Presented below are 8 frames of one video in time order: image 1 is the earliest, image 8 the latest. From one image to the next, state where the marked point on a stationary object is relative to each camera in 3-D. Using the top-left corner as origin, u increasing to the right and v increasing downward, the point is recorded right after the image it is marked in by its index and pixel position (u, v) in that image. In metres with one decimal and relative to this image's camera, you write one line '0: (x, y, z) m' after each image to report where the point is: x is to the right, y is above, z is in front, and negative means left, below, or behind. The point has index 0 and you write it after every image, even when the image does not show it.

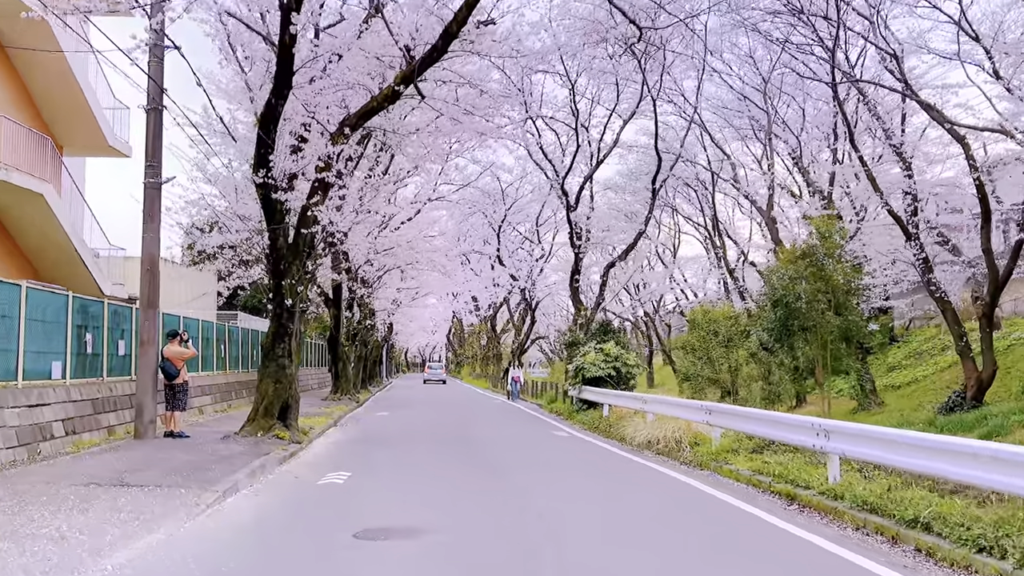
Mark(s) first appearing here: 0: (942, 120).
0: (+8.4, +3.3, +16.6) m
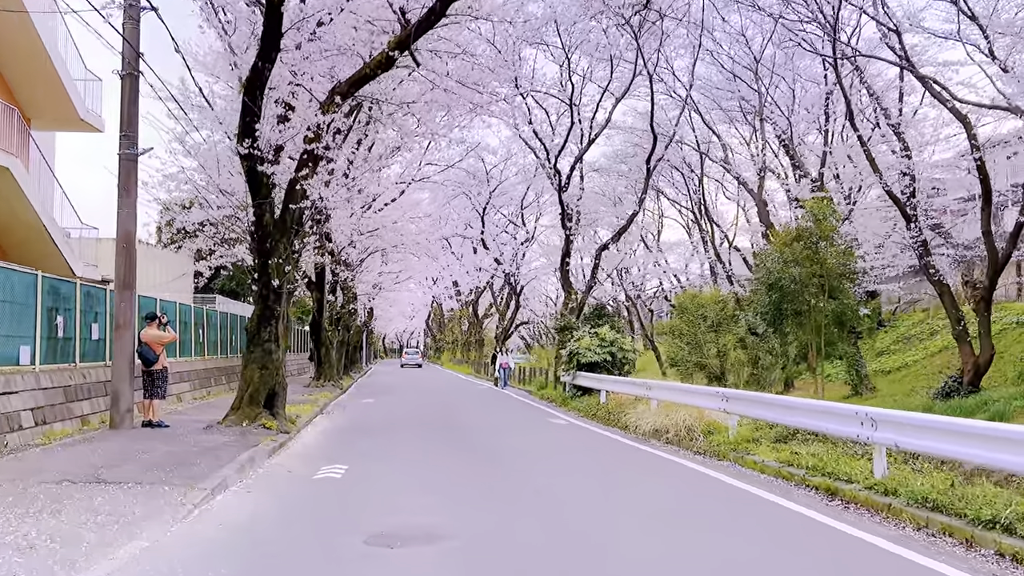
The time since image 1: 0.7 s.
0: (+8.3, +3.6, +16.2) m
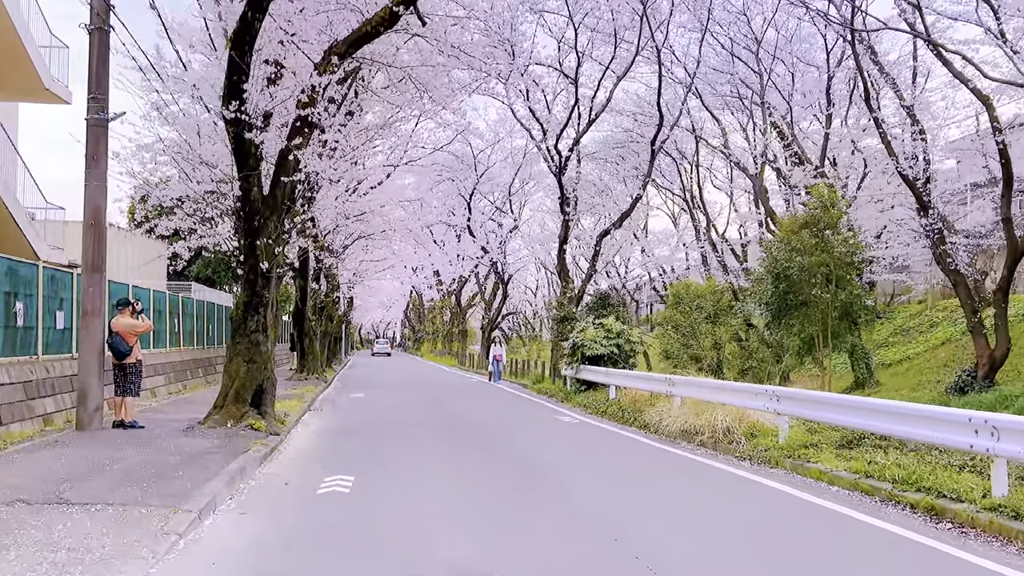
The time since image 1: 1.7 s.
0: (+8.3, +3.8, +15.5) m
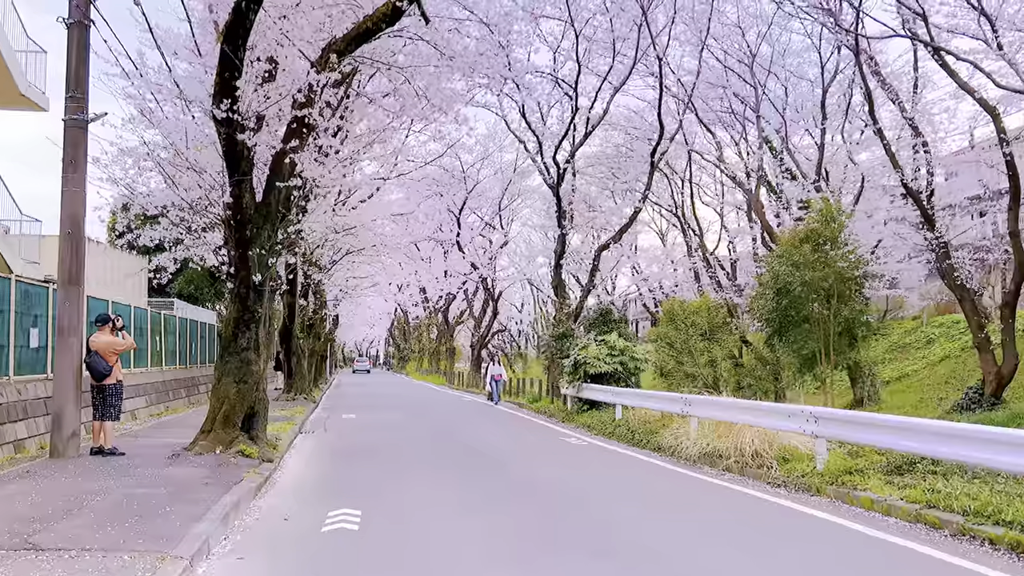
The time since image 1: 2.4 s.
0: (+8.2, +3.6, +15.1) m
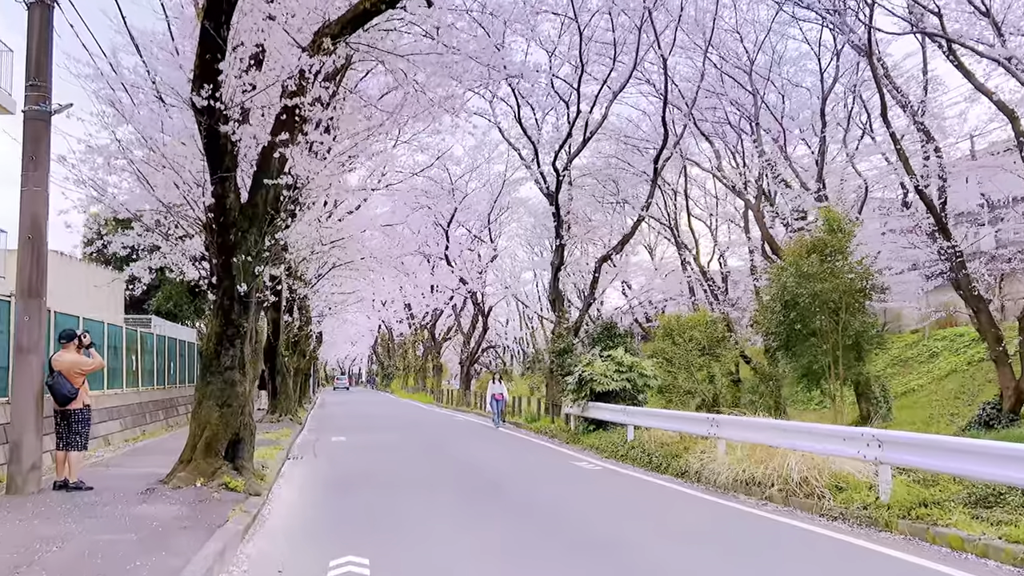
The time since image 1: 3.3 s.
0: (+8.2, +3.4, +14.6) m
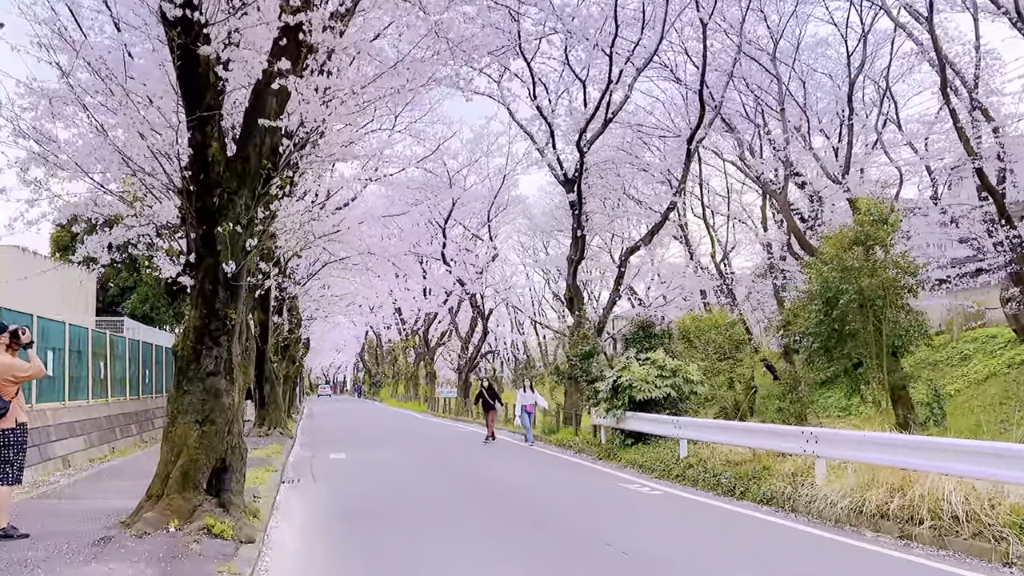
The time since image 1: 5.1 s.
0: (+8.5, +3.5, +13.1) m
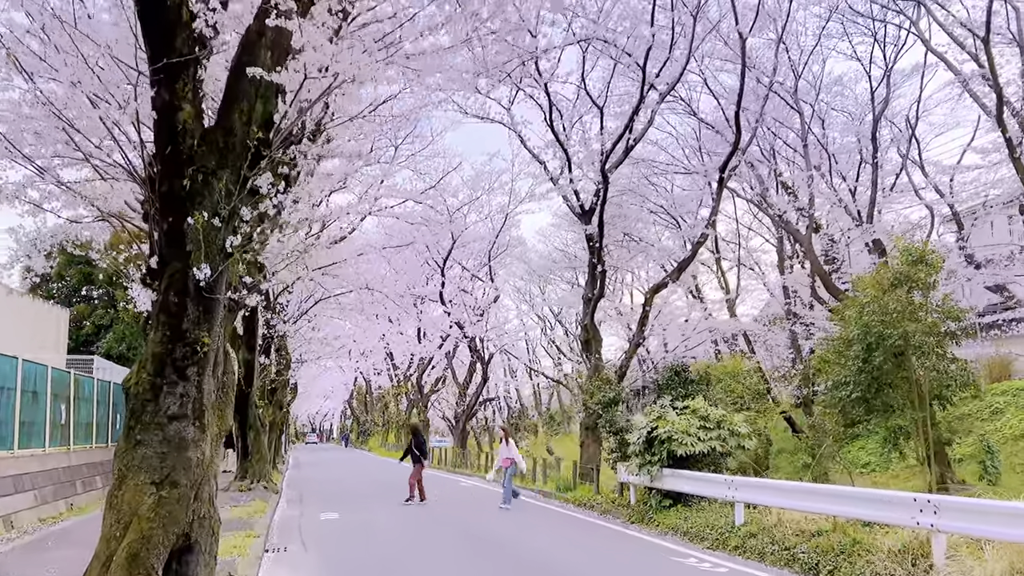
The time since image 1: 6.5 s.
0: (+8.8, +2.8, +12.0) m
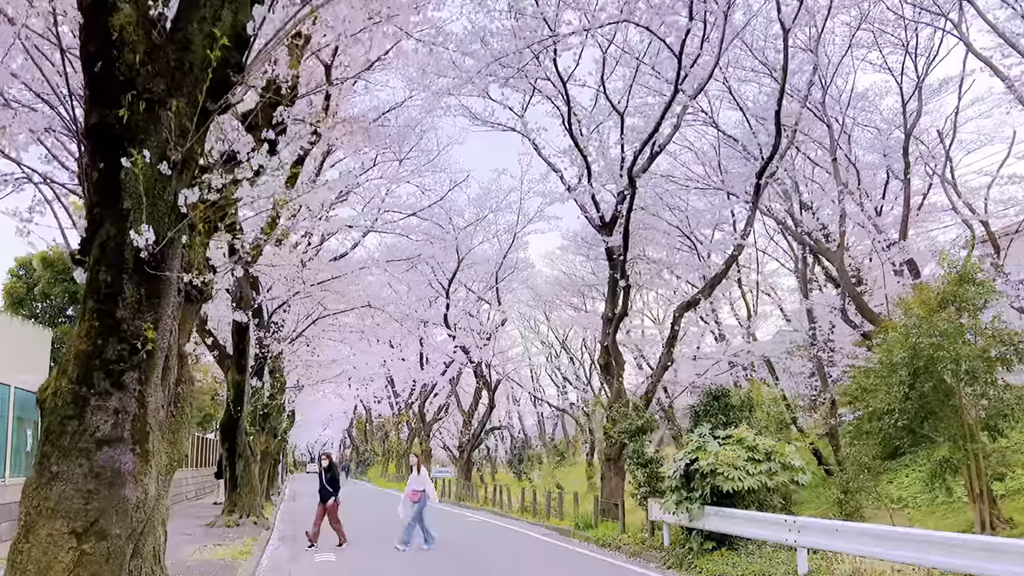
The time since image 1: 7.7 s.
0: (+9.0, +2.6, +11.0) m
